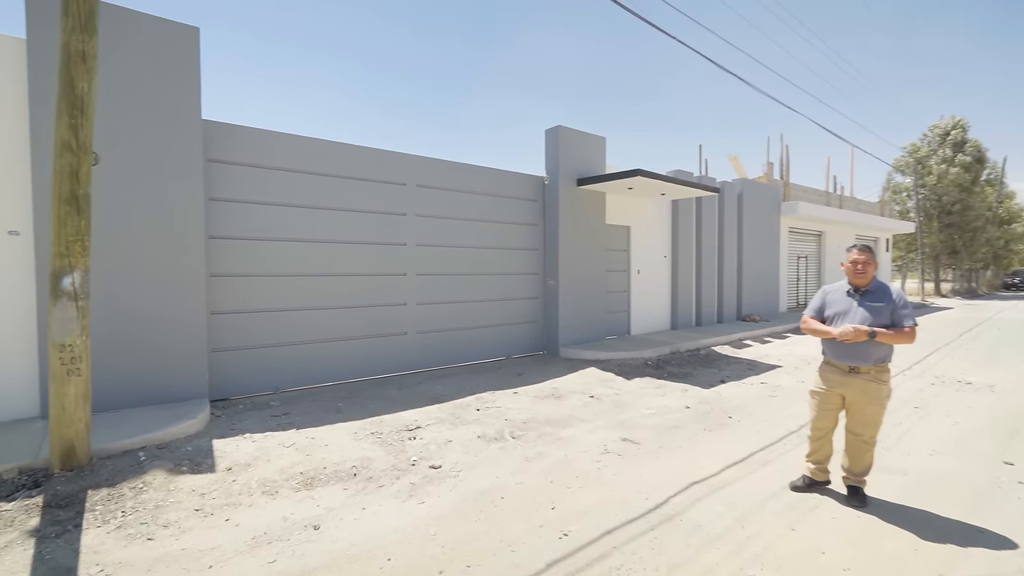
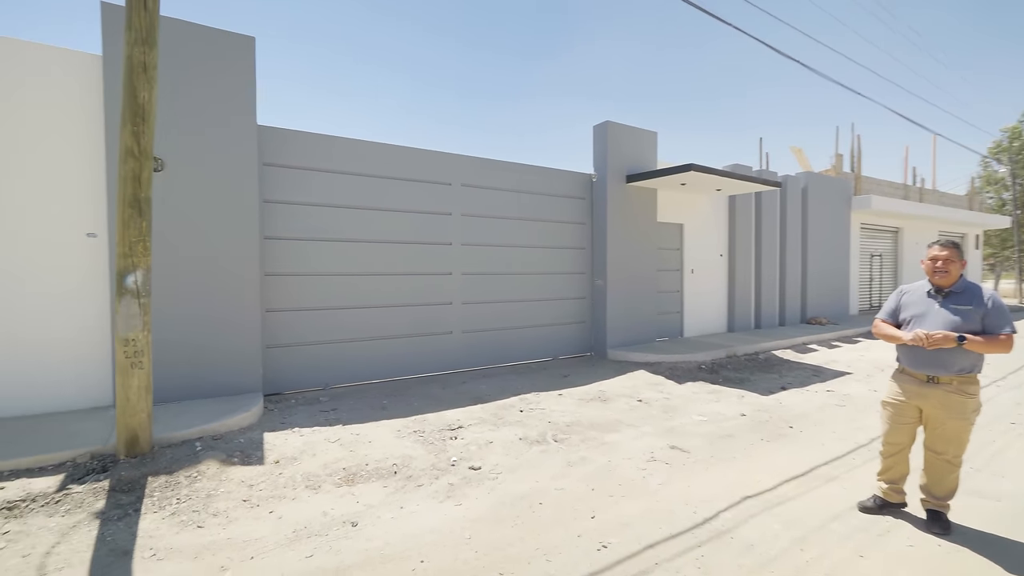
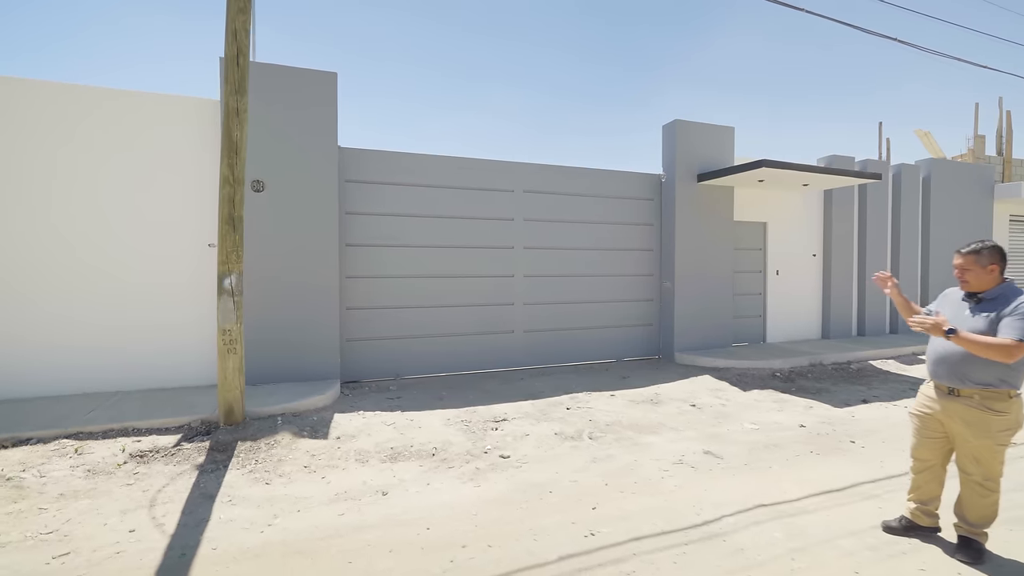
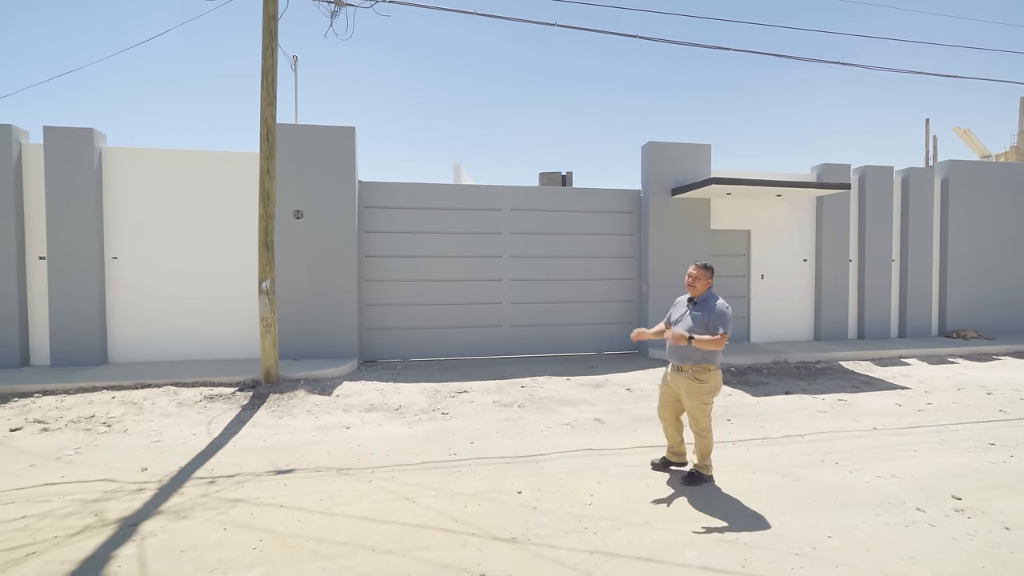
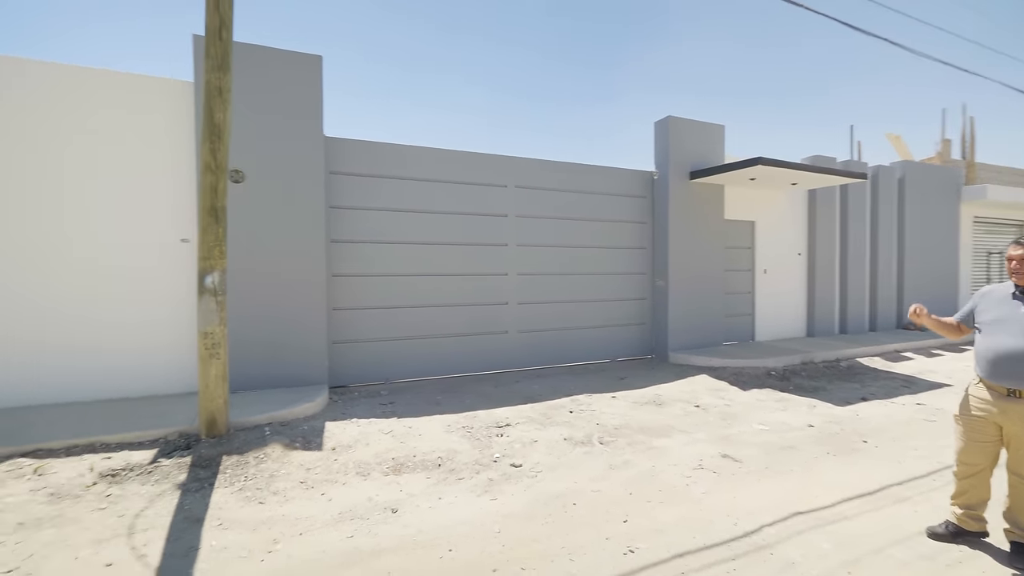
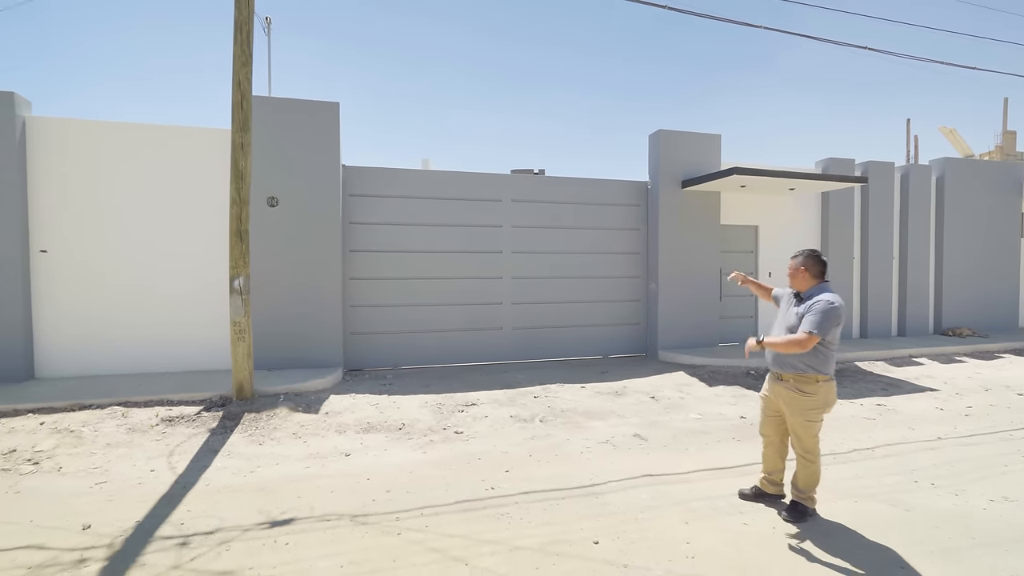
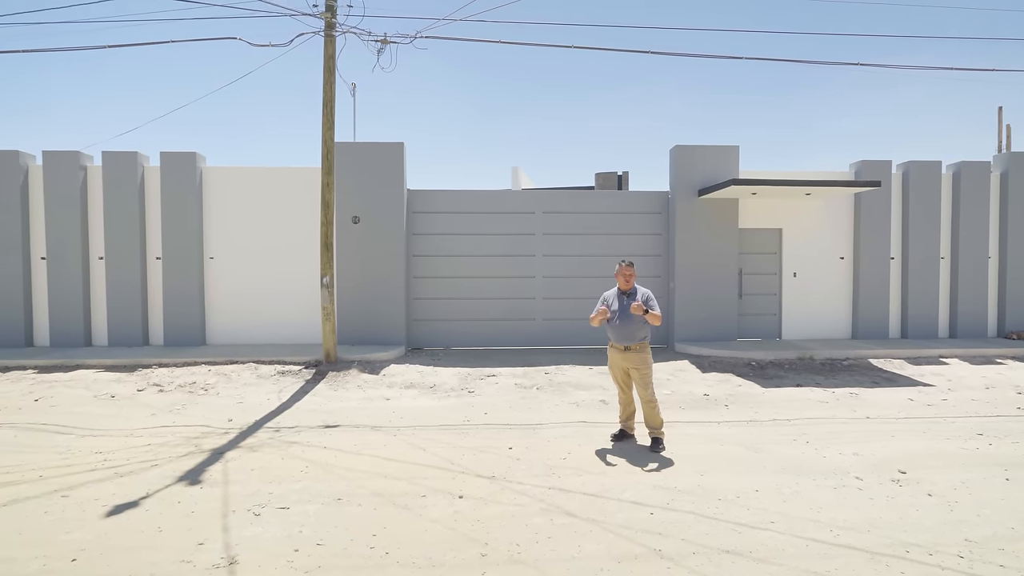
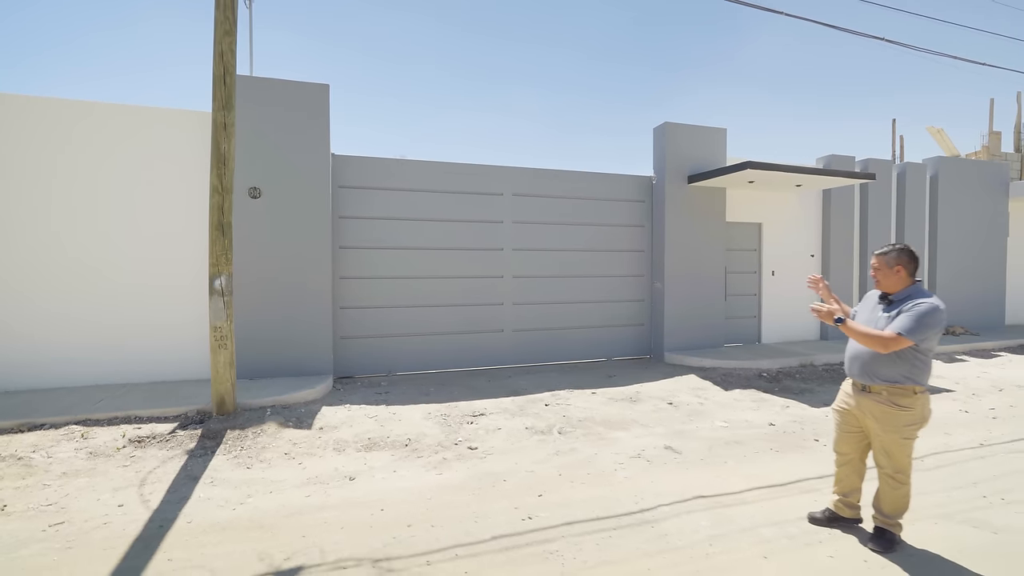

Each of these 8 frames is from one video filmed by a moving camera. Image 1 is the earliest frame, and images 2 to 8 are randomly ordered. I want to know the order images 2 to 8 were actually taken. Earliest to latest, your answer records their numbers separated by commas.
2, 5, 3, 8, 6, 4, 7
